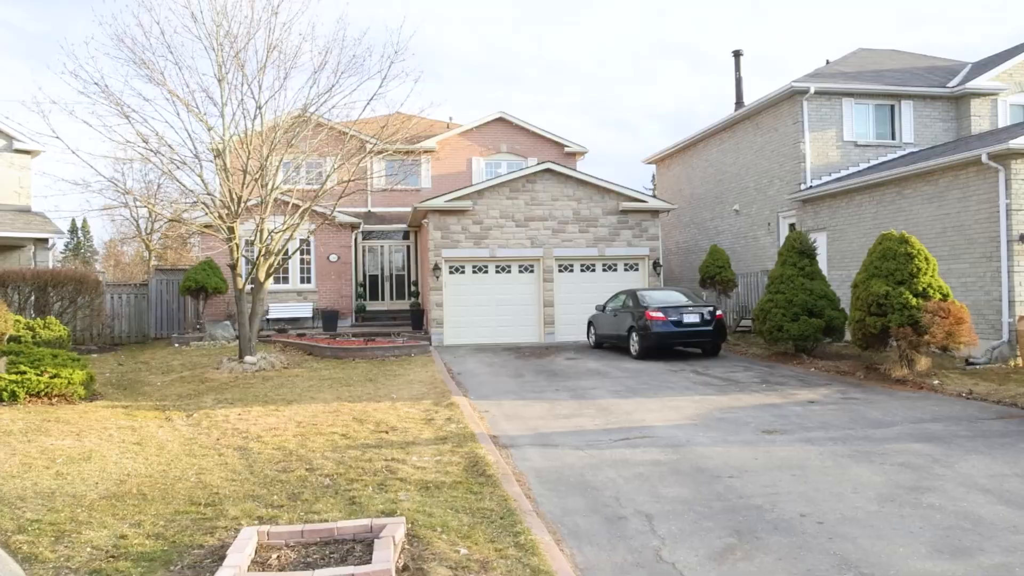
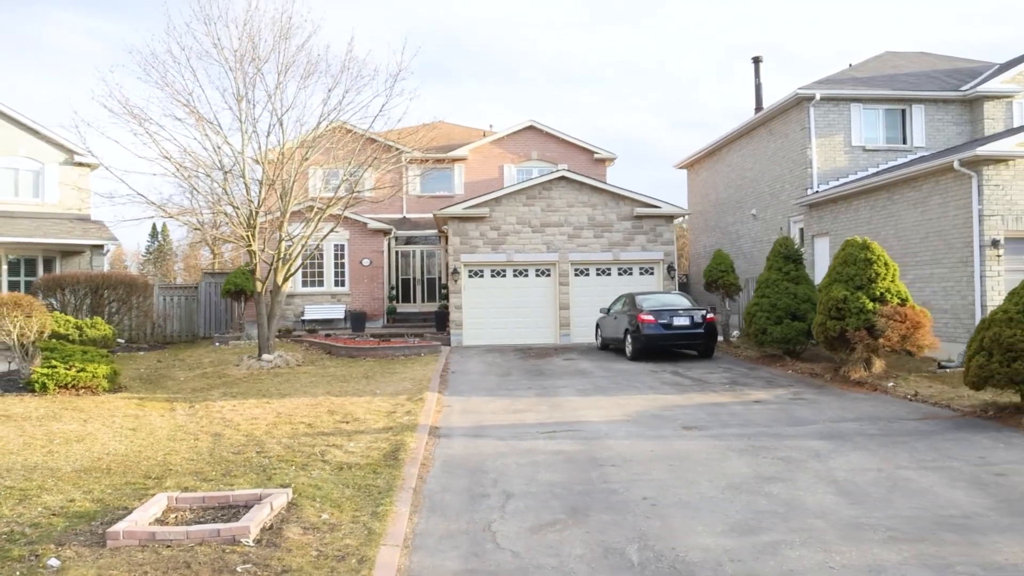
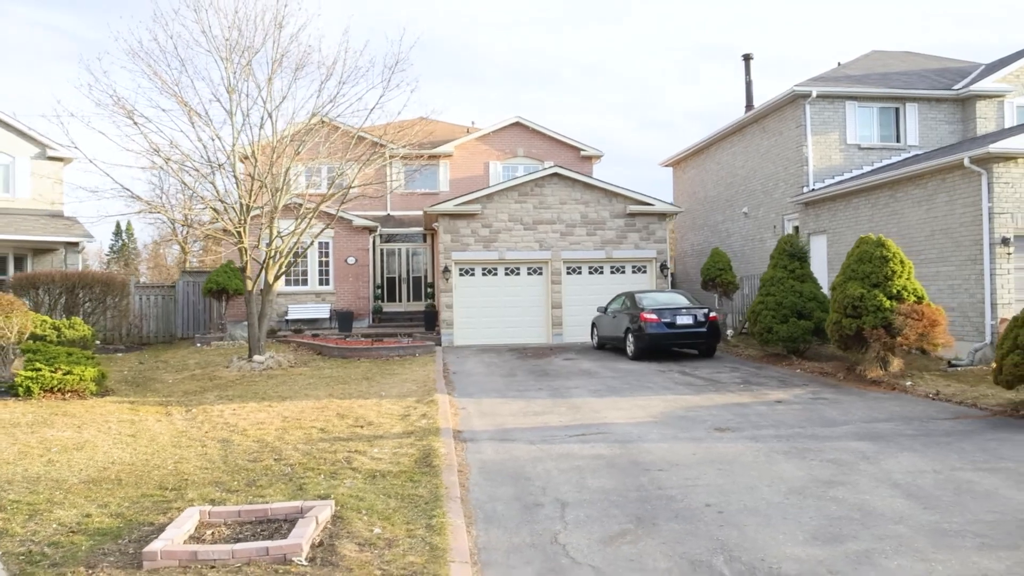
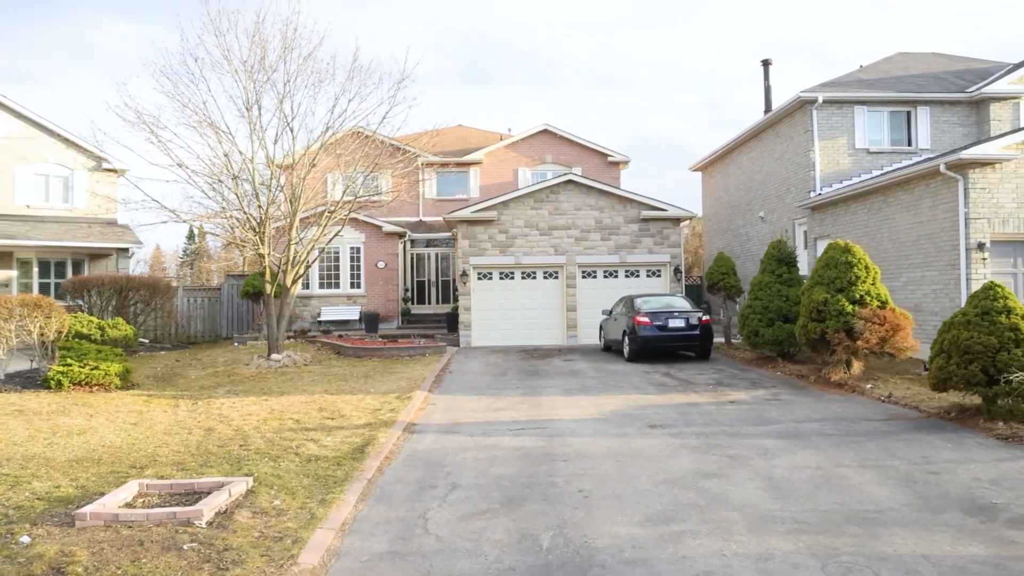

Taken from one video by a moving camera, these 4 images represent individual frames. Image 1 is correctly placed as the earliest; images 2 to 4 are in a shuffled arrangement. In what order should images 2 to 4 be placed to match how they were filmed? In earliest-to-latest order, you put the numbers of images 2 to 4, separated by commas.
3, 2, 4
